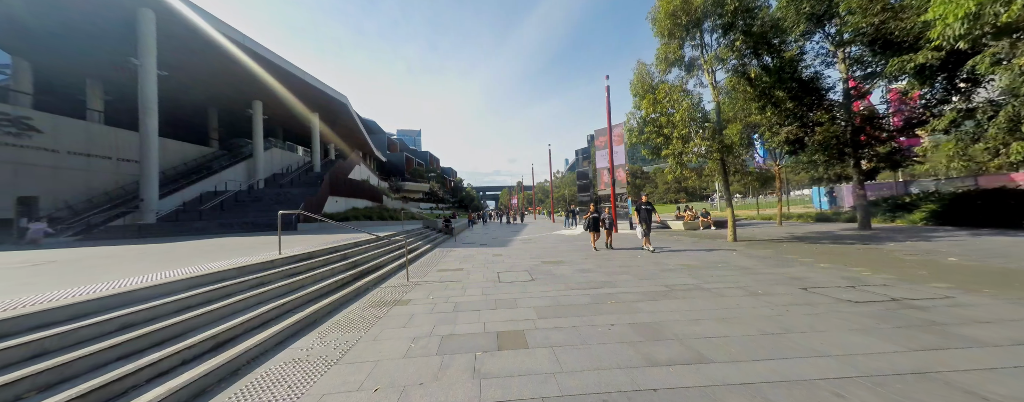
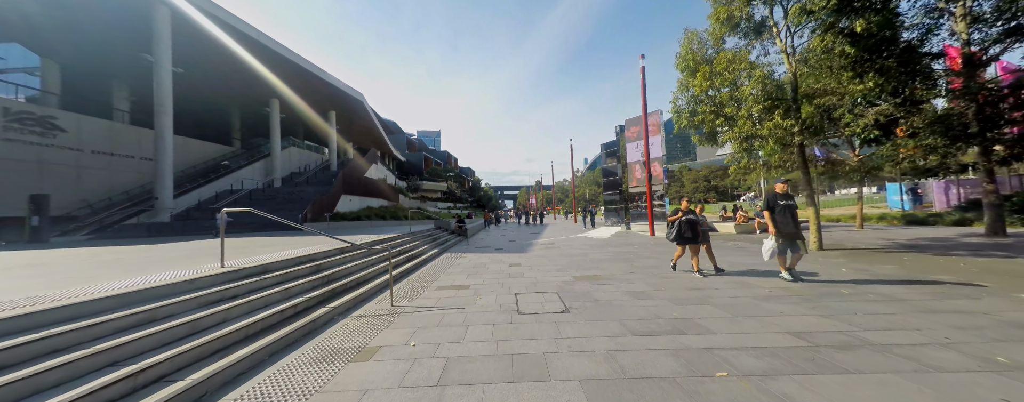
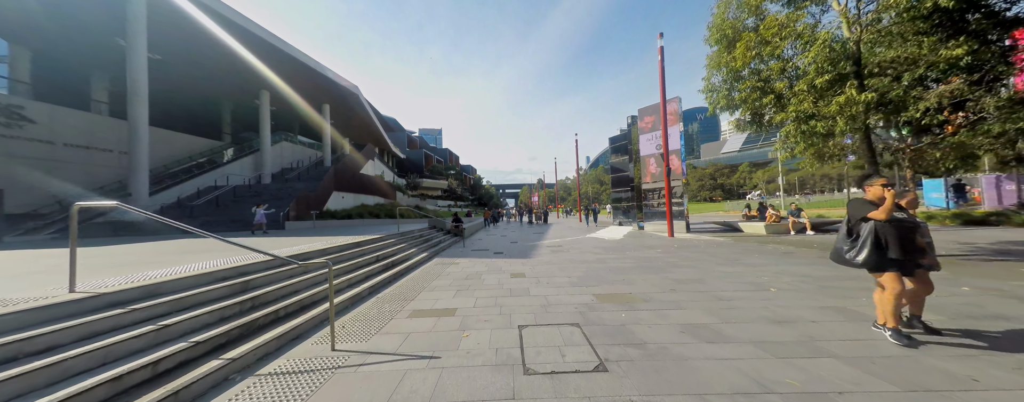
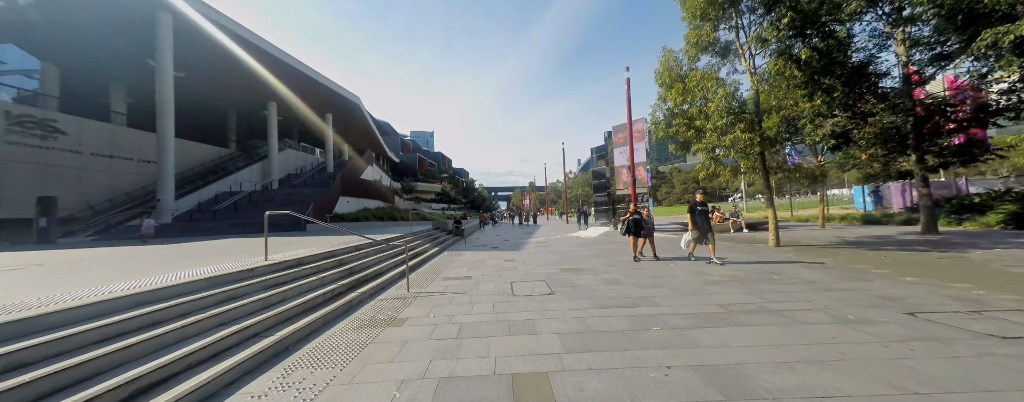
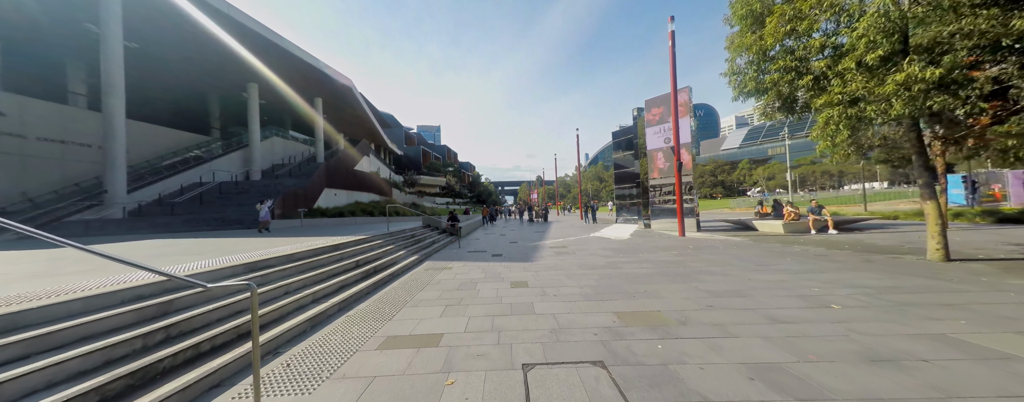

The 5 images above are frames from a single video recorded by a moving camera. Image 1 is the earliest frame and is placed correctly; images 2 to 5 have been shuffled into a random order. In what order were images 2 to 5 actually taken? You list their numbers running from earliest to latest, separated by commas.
4, 2, 3, 5
